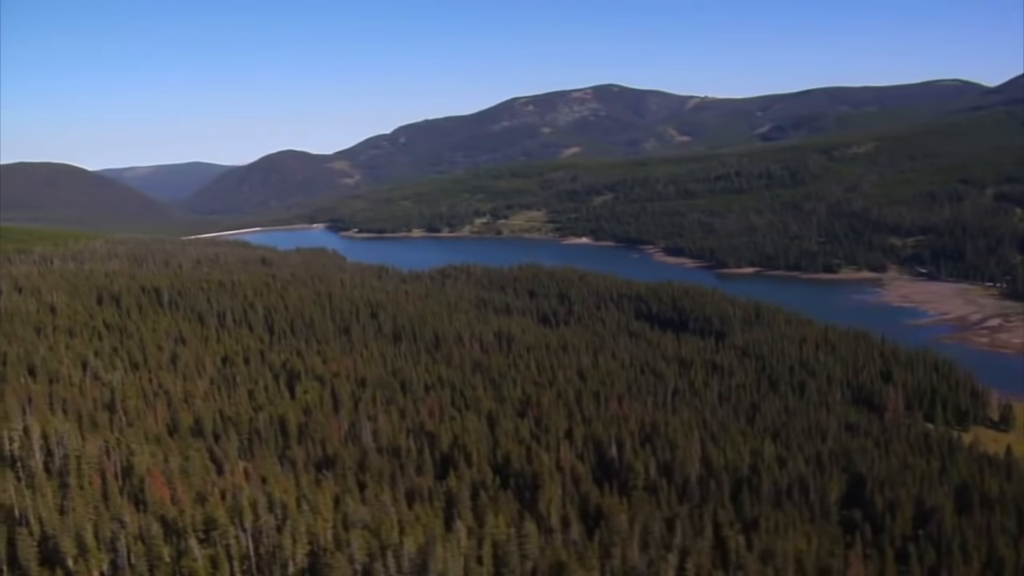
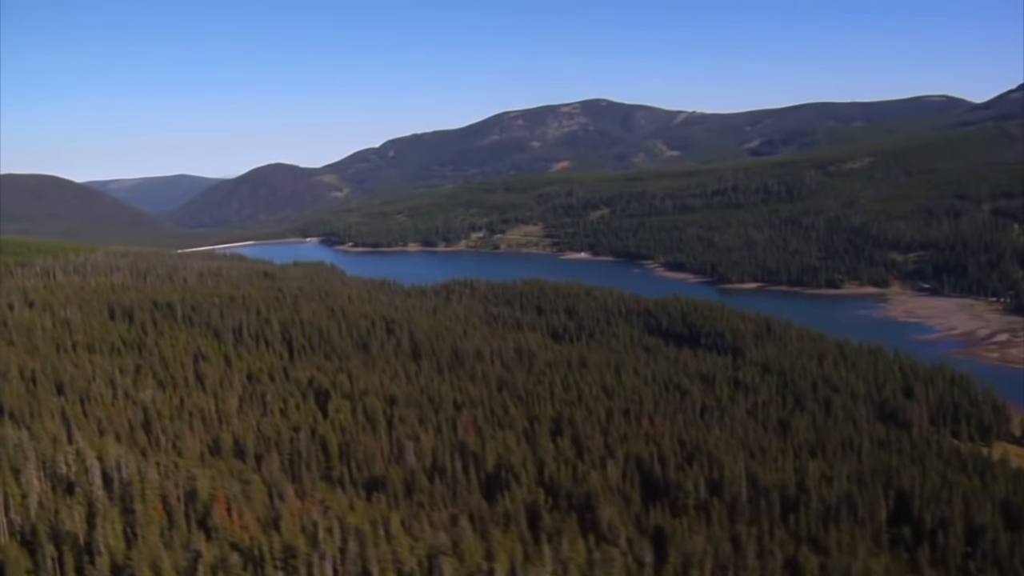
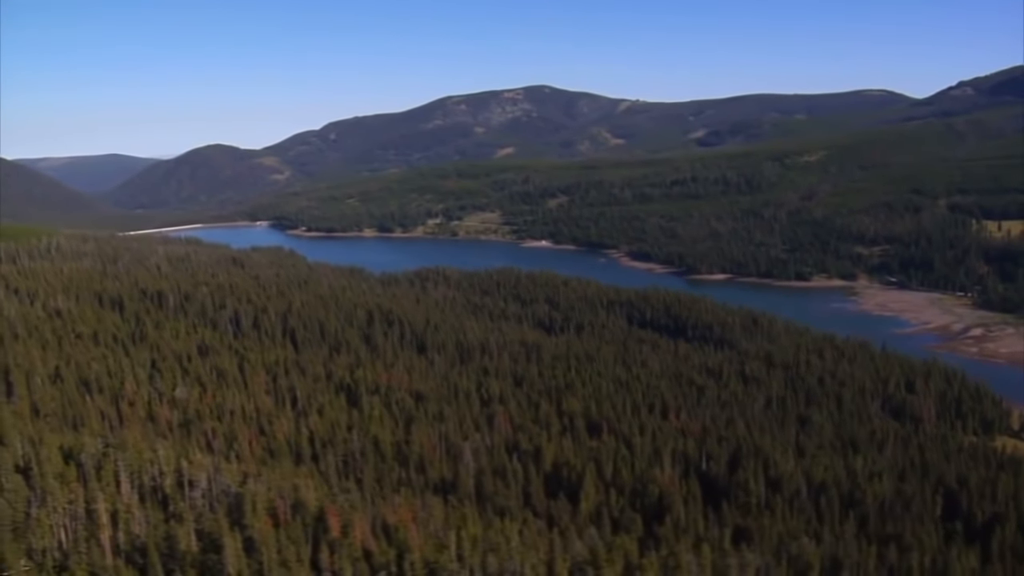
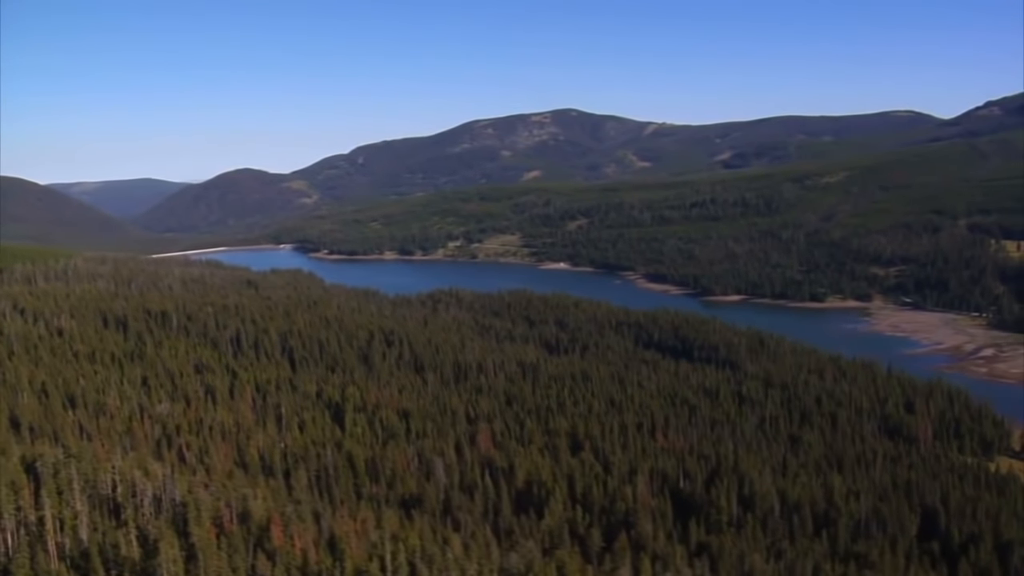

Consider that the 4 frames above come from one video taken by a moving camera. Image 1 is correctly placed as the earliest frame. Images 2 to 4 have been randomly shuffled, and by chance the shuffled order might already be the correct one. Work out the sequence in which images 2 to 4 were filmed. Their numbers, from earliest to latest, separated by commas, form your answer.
2, 4, 3
